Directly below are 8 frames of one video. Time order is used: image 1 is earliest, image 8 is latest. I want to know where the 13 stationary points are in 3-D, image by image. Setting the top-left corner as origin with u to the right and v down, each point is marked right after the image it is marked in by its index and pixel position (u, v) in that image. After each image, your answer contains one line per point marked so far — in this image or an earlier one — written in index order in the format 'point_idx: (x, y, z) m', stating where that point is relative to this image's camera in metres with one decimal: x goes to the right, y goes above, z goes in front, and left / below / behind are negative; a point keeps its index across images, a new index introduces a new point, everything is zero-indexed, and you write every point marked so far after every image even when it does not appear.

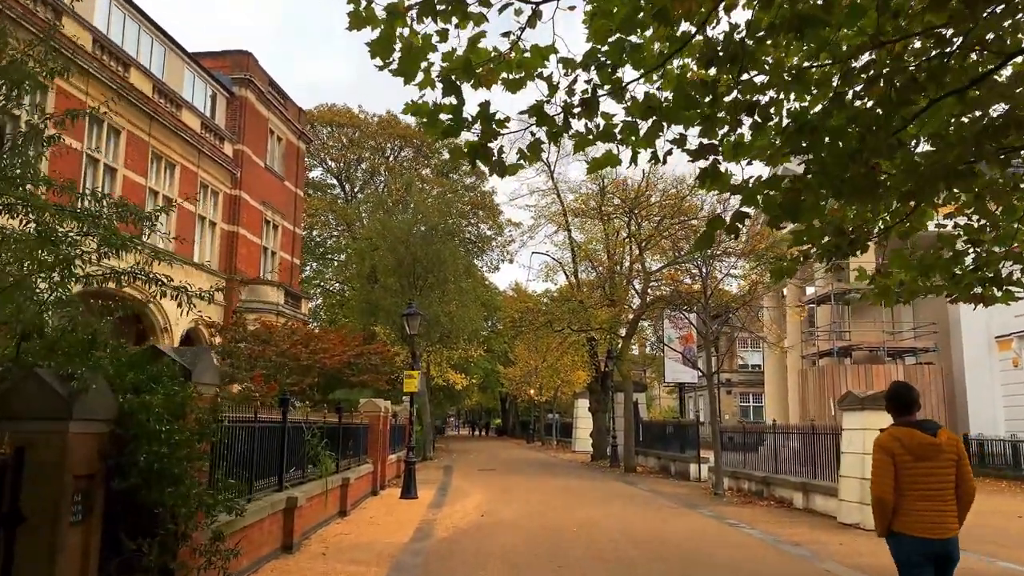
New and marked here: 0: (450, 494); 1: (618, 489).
0: (-1.4, -4.5, +17.9) m
1: (+2.4, -4.7, +19.2) m
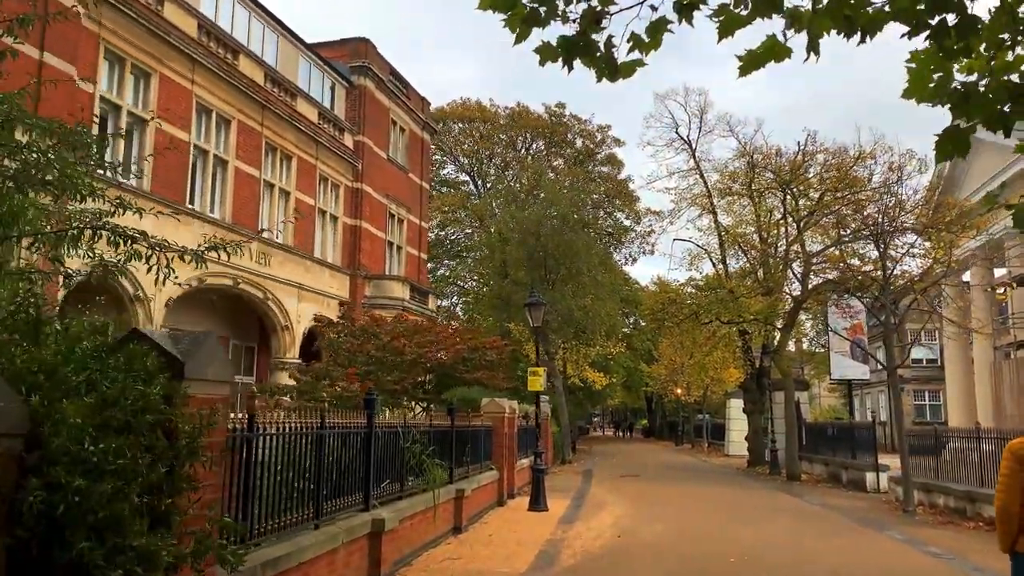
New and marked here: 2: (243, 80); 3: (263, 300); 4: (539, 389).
0: (+1.4, -4.2, +16.0) m
1: (+5.4, -4.4, +16.6) m
2: (-5.4, +4.2, +16.6) m
3: (-5.2, -0.3, +17.2) m
4: (+0.5, -1.9, +15.7) m
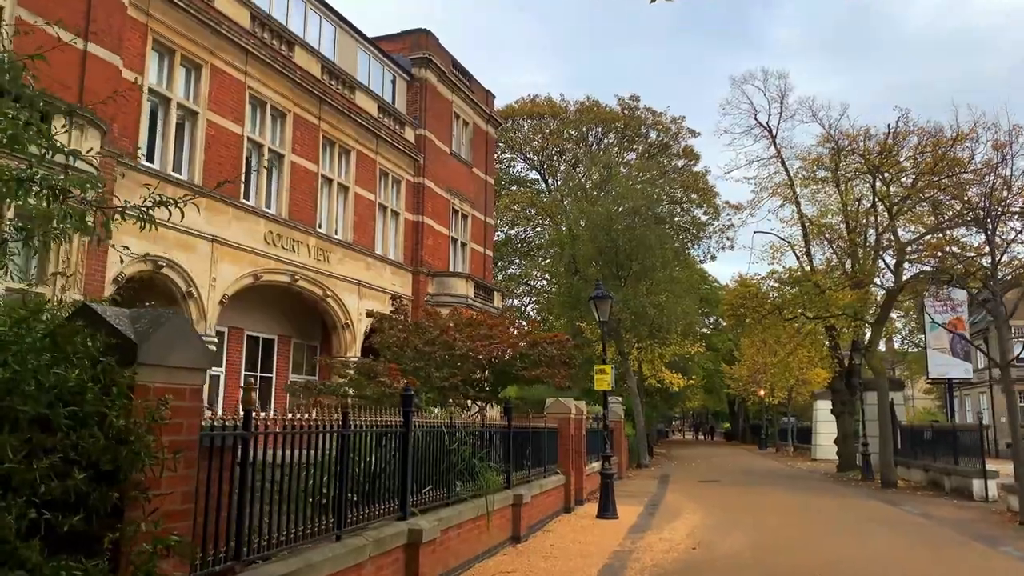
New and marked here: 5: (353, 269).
0: (+2.7, -4.1, +14.9) m
1: (+6.7, -4.1, +15.2) m
2: (-4.2, +4.3, +16.2) m
3: (-3.9, -0.2, +16.8) m
4: (+1.7, -1.8, +14.7) m
5: (-3.4, +0.4, +17.9) m
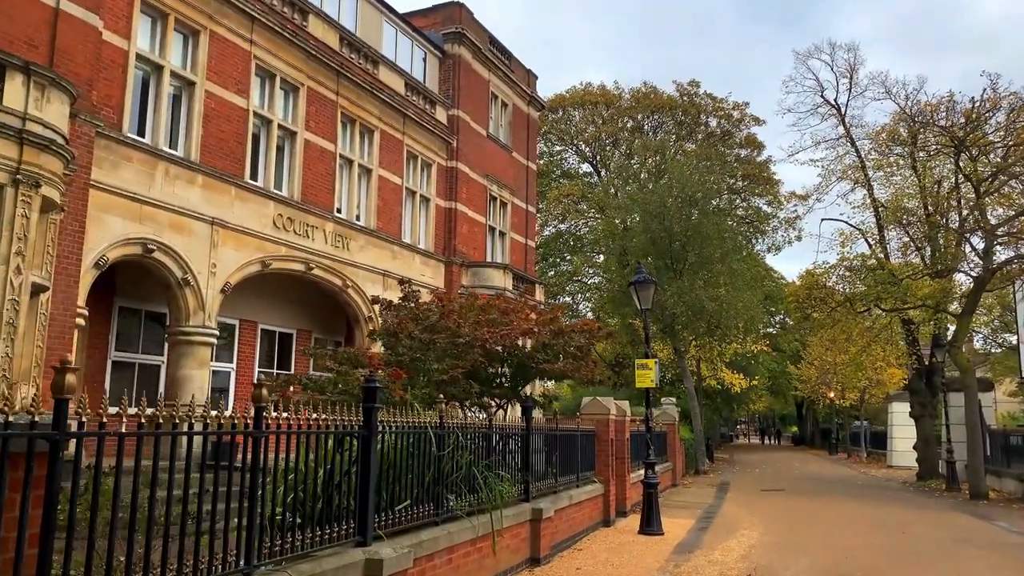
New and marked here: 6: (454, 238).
0: (+3.2, -3.8, +13.1) m
1: (+7.2, -3.9, +13.1) m
2: (-3.6, +4.5, +14.9) m
3: (-3.2, 0.0, +15.5) m
4: (+2.2, -1.5, +13.0) m
5: (-2.7, +0.6, +16.5) m
6: (-1.4, +1.2, +19.3) m
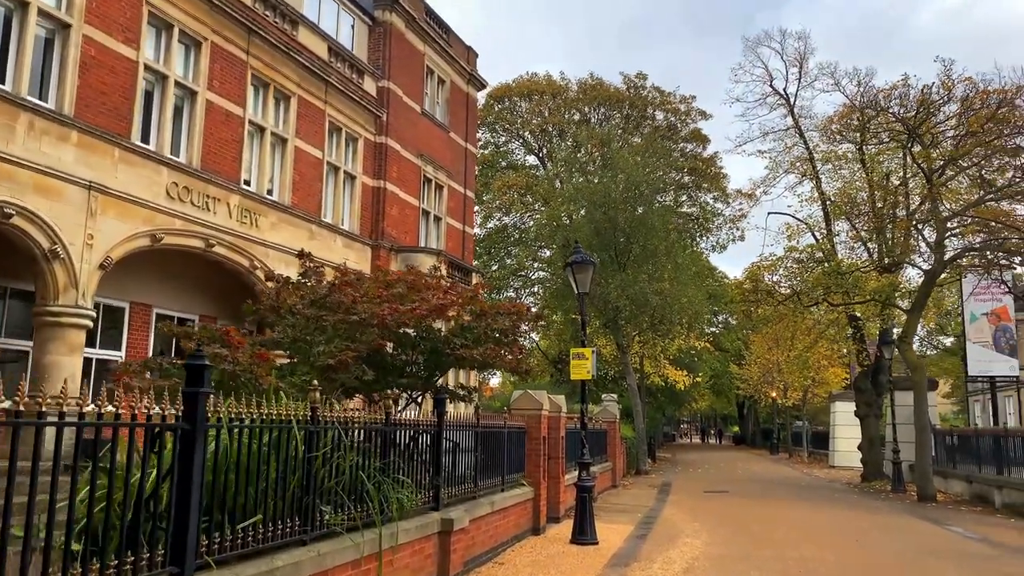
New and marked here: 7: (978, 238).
0: (+2.0, -3.6, +11.9) m
1: (+6.0, -3.7, +12.1) m
2: (-4.8, +4.8, +13.3) m
3: (-4.5, +0.3, +13.9) m
4: (+1.1, -1.3, +11.8) m
5: (-4.0, +0.9, +15.0) m
6: (-2.8, +1.5, +17.8) m
7: (+10.3, +1.1, +18.1) m
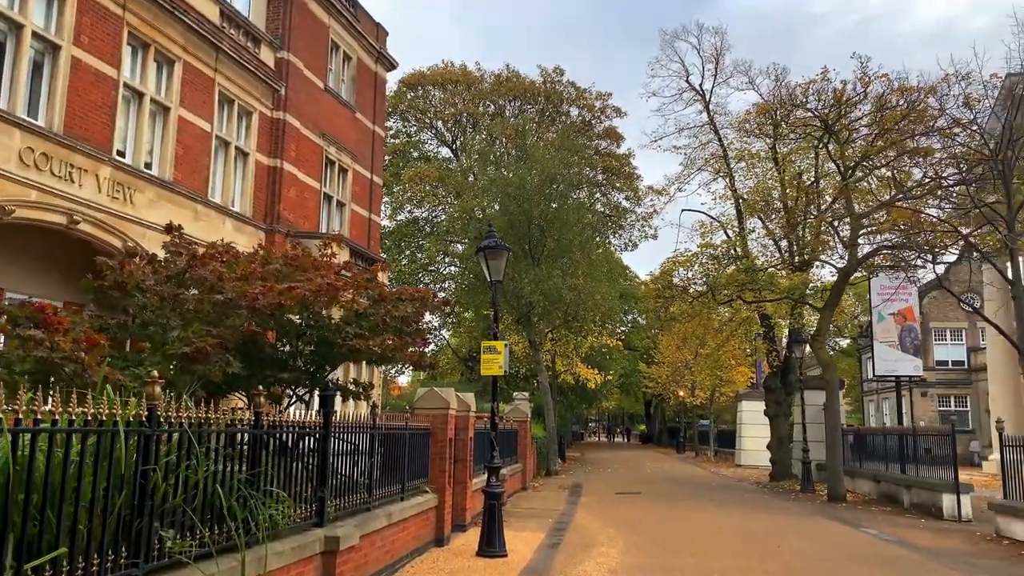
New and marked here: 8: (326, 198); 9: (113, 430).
0: (+0.7, -3.5, +11.1) m
1: (+4.7, -3.6, +11.7) m
2: (-6.1, +5.1, +11.7) m
3: (-5.9, +0.6, +12.3) m
4: (-0.2, -1.1, +10.8) m
5: (-5.6, +1.2, +13.5) m
6: (-4.7, +1.7, +16.4) m
7: (+8.3, +1.1, +18.1) m
8: (-4.3, +2.1, +18.7) m
9: (-2.0, -0.7, +4.0) m
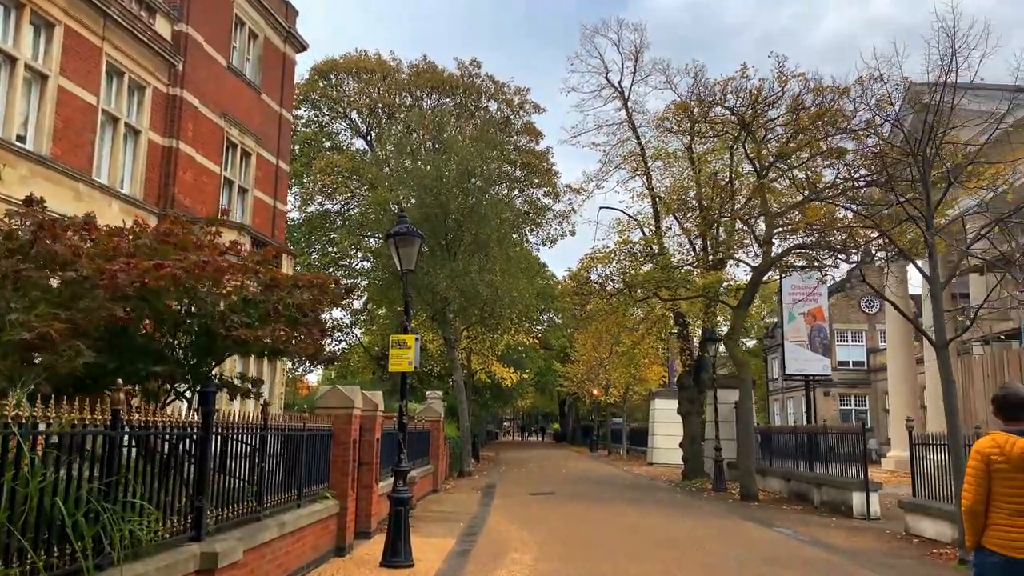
0: (-0.5, -3.3, +10.5) m
1: (+3.4, -3.6, +11.5) m
2: (-7.2, +5.3, +10.4) m
3: (-7.1, +0.8, +11.1) m
4: (-1.3, -1.0, +10.1) m
5: (-6.9, +1.4, +12.2) m
6: (-6.3, +1.9, +15.2) m
7: (+6.5, +1.1, +18.3) m
8: (-6.1, +2.2, +17.6) m
9: (-2.4, -0.6, +3.2) m
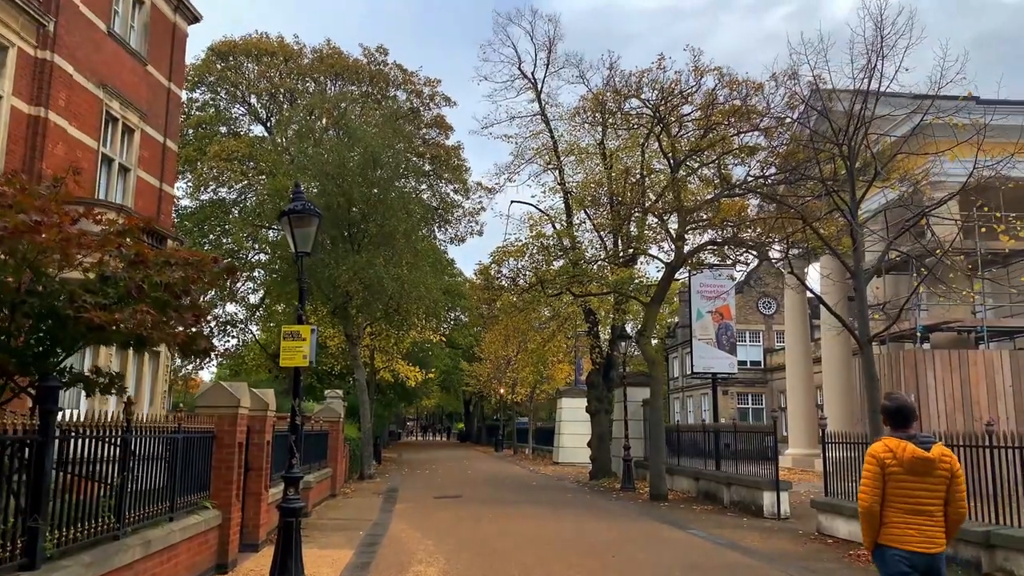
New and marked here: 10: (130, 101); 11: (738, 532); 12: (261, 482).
0: (-1.6, -3.2, +9.6) m
1: (+2.1, -3.5, +11.1) m
2: (-8.1, +5.5, +8.8) m
3: (-8.2, +1.0, +9.4) m
4: (-2.3, -0.9, +9.2) m
5: (-8.1, +1.6, +10.6) m
6: (-7.8, +2.1, +13.6) m
7: (+4.5, +1.2, +18.1) m
8: (-7.9, +2.5, +16.0) m
9: (-2.6, -0.4, +2.1) m
10: (-7.7, +3.7, +16.5) m
11: (+3.4, -3.7, +12.5) m
12: (-3.0, -2.3, +9.9) m
